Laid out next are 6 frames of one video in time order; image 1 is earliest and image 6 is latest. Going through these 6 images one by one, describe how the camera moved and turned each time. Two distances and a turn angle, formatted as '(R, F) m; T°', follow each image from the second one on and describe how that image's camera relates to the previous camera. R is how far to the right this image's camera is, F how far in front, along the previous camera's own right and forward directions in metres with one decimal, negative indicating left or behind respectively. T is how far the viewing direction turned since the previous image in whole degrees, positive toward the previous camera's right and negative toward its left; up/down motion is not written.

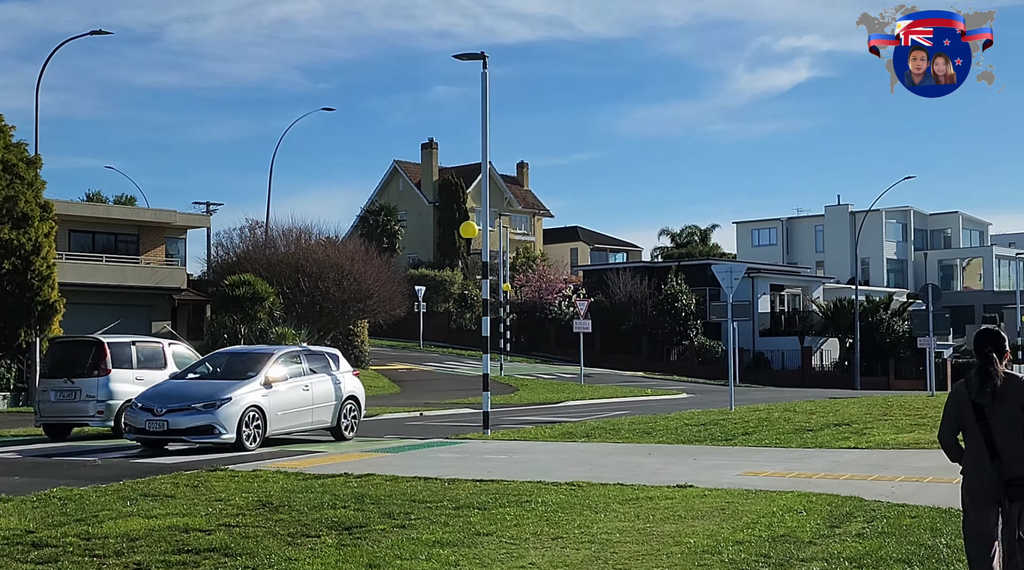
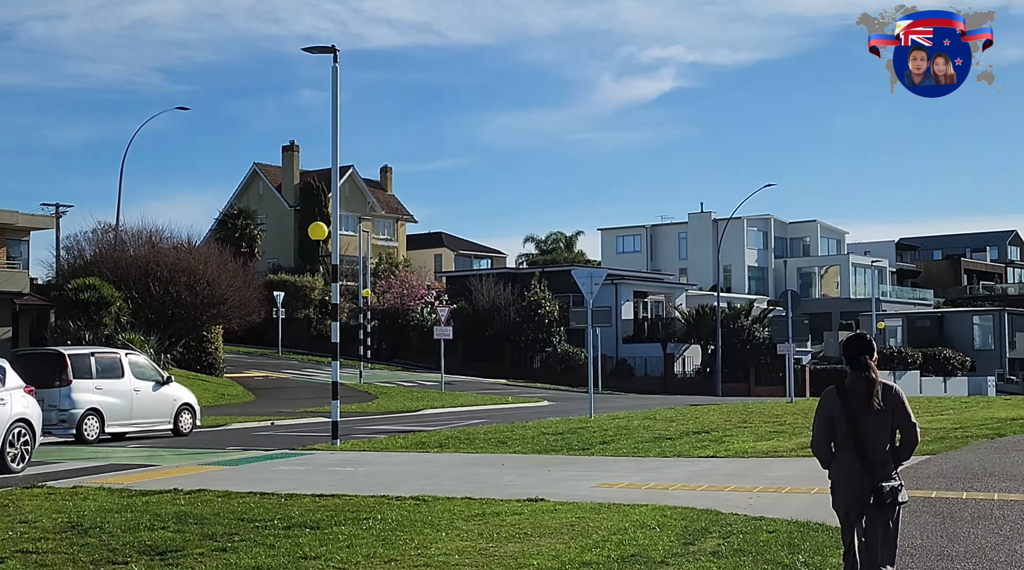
(+0.3, +0.8) m; +6°
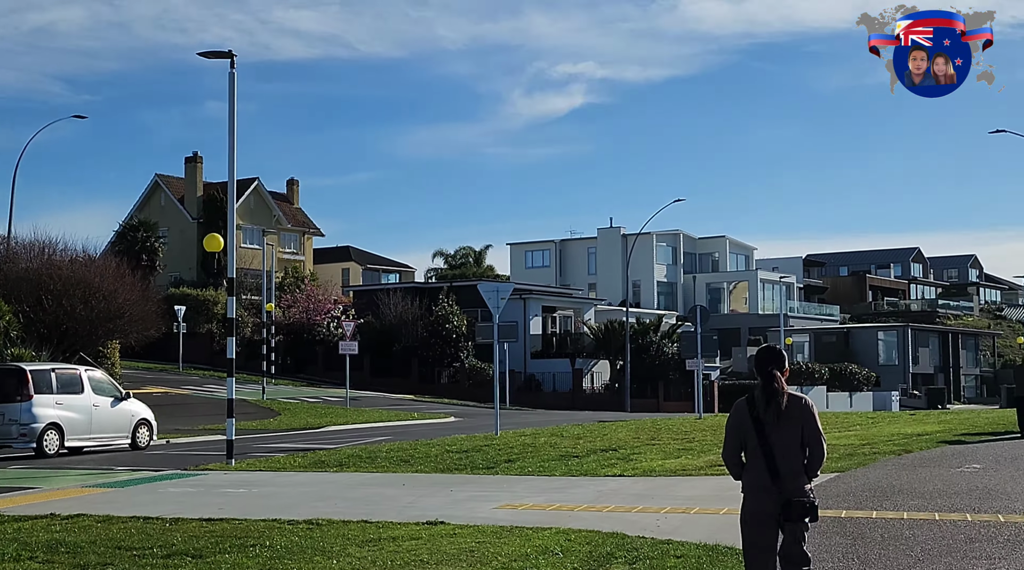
(+0.1, +0.5) m; +4°
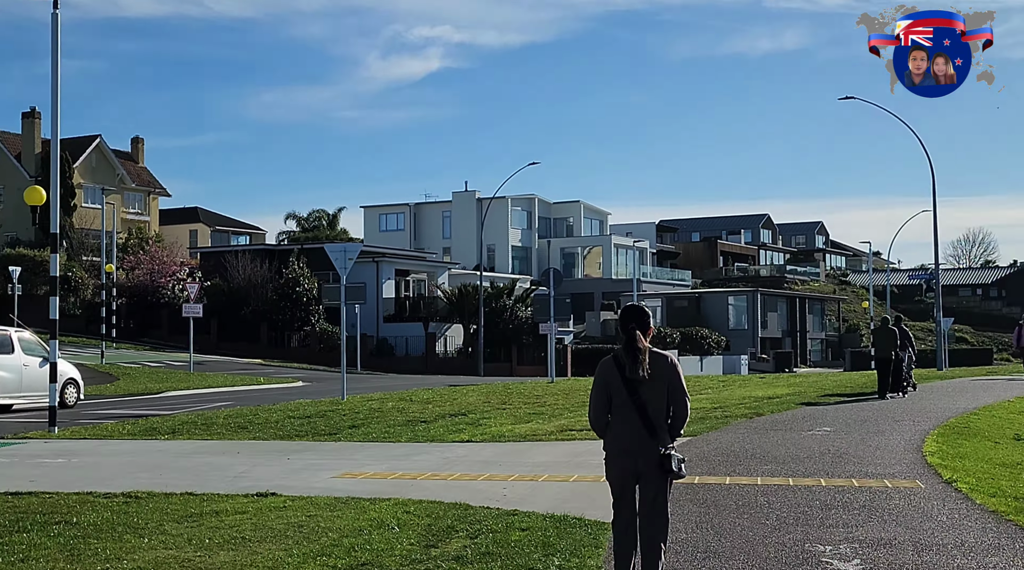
(+0.2, +0.8) m; +7°
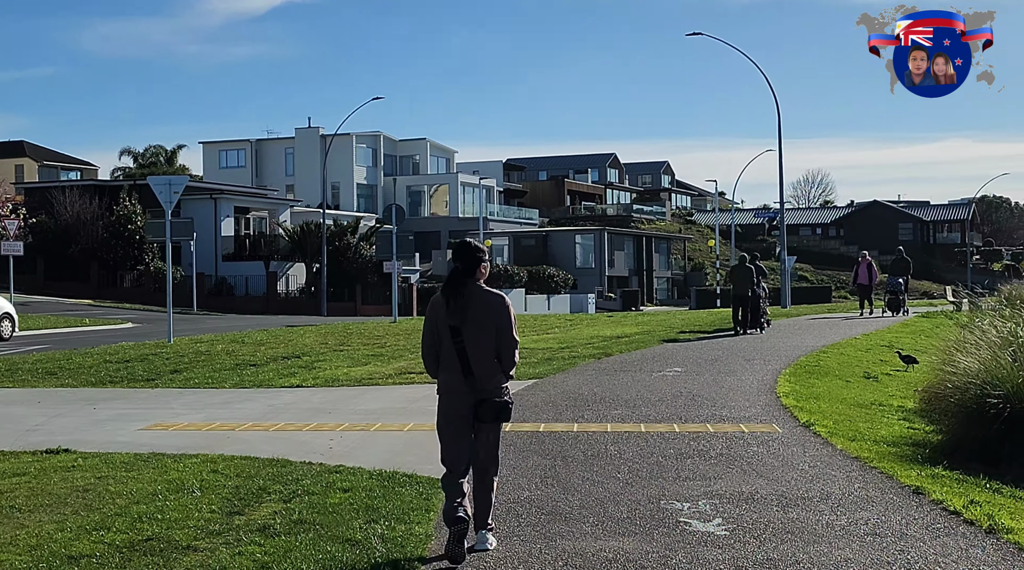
(+0.2, +1.0) m; +7°
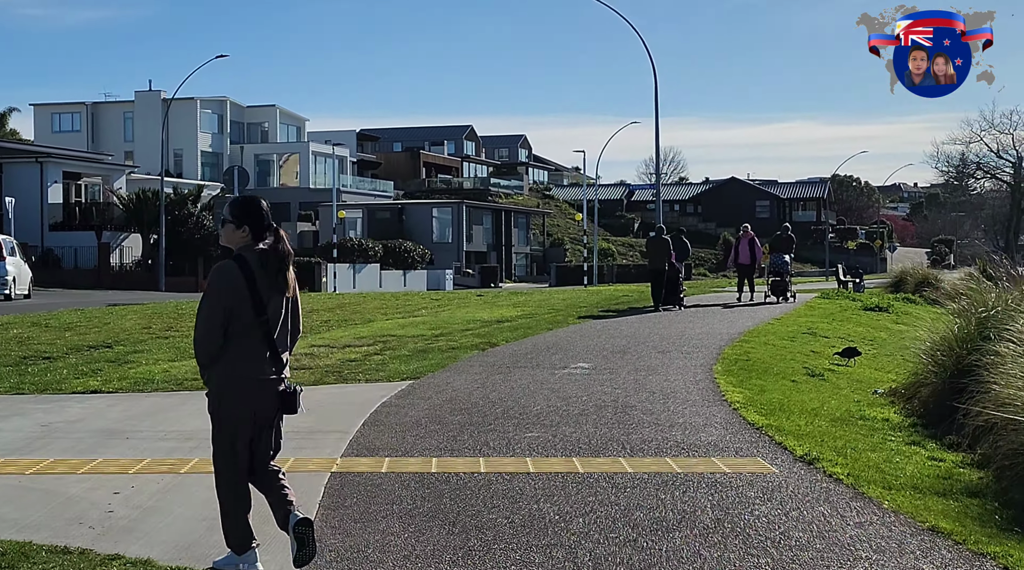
(-0.2, +3.1) m; +7°
